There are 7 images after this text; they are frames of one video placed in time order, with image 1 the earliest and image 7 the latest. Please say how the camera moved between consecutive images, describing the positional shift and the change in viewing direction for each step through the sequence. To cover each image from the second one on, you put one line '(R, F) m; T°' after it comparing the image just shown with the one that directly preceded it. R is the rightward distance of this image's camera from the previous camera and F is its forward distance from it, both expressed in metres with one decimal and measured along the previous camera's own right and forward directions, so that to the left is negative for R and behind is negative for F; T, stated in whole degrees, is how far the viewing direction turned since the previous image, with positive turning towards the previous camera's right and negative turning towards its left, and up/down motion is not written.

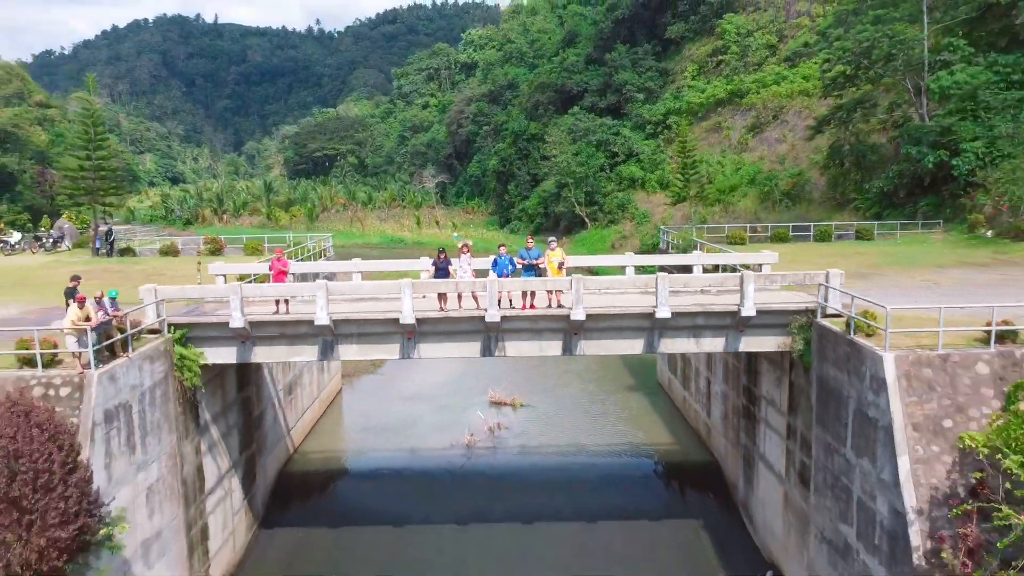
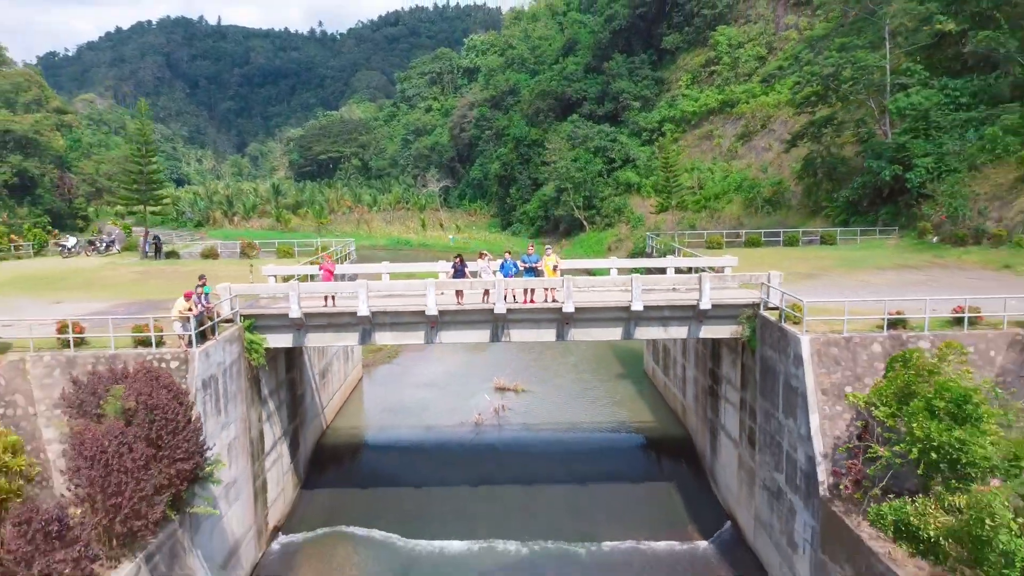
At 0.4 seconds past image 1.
(0.0, -1.9) m; 0°
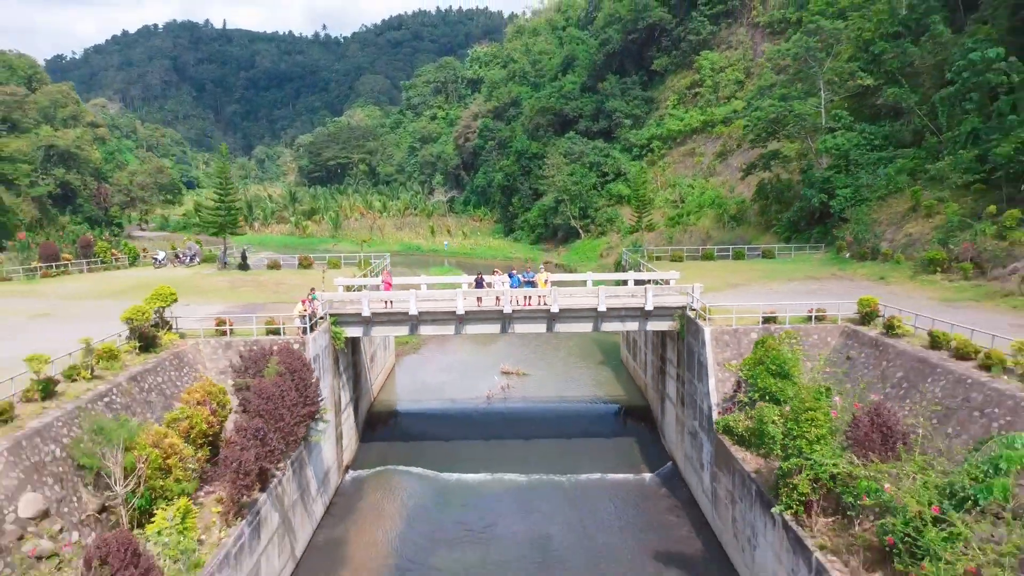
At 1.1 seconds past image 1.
(0.0, -4.3) m; 0°
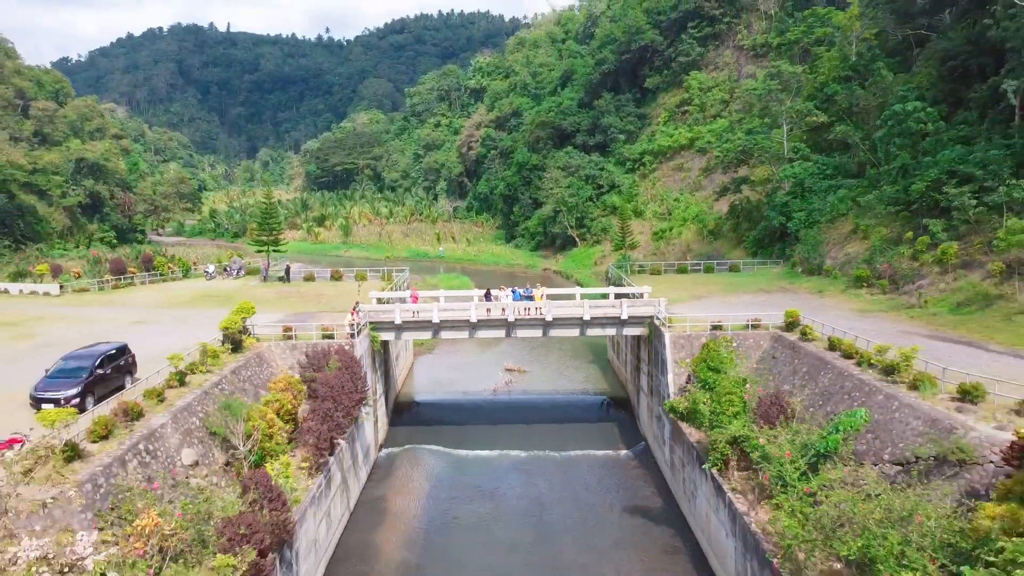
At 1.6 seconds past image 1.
(0.0, -3.5) m; 0°
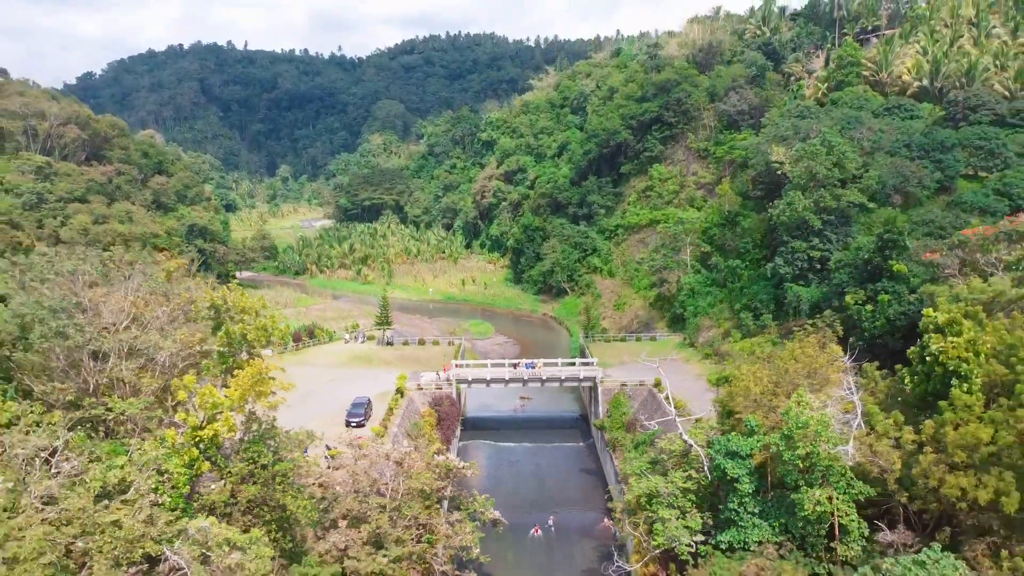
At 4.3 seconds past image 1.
(-0.5, -17.8) m; 0°
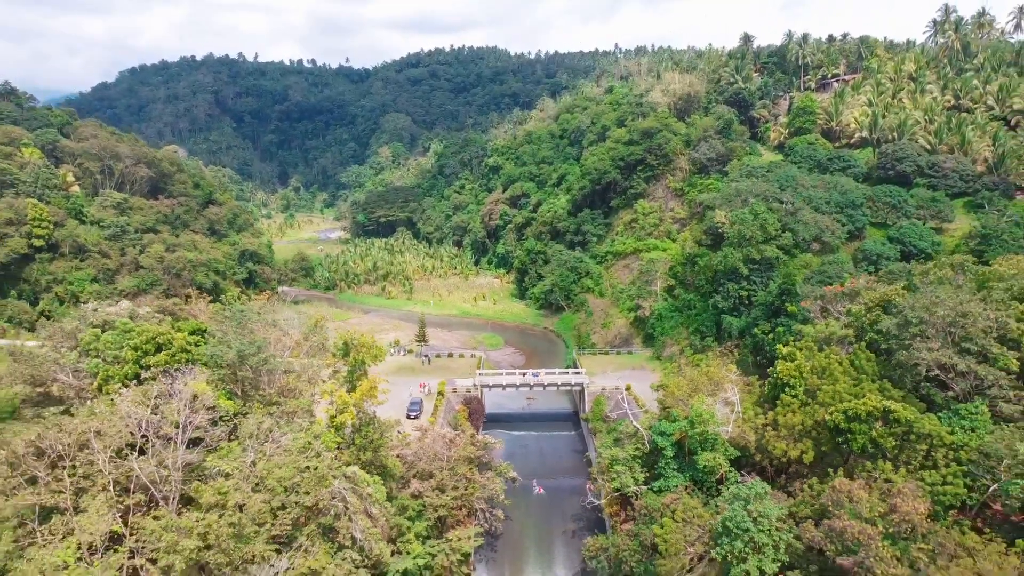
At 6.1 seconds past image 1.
(-0.5, -12.3) m; 0°
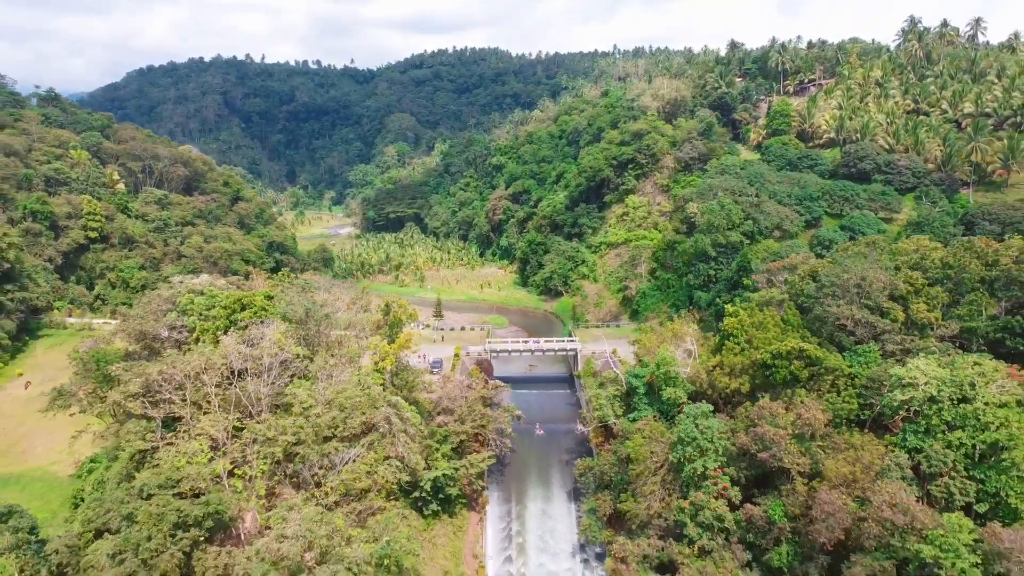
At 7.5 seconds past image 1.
(-0.2, -8.6) m; 0°
